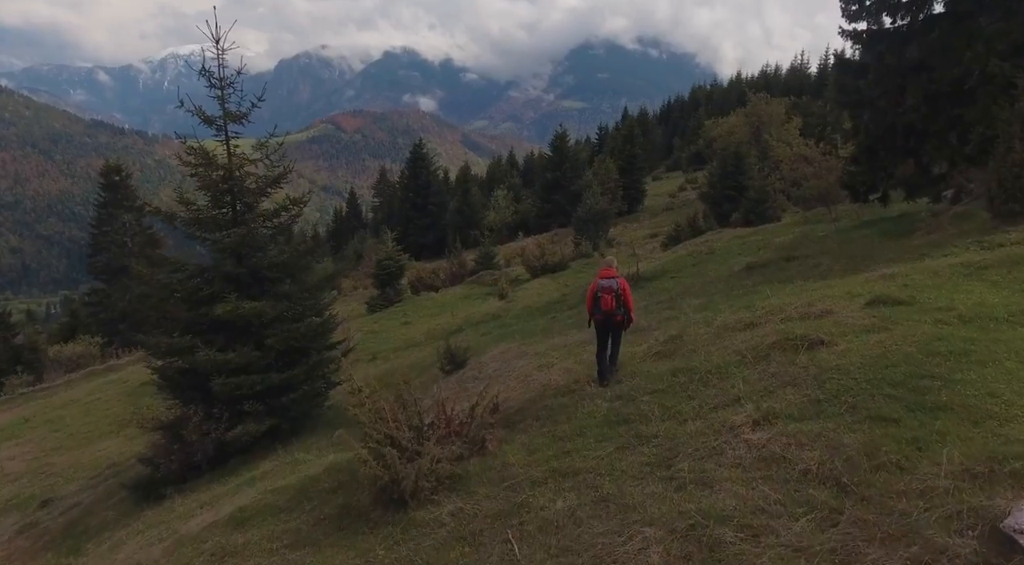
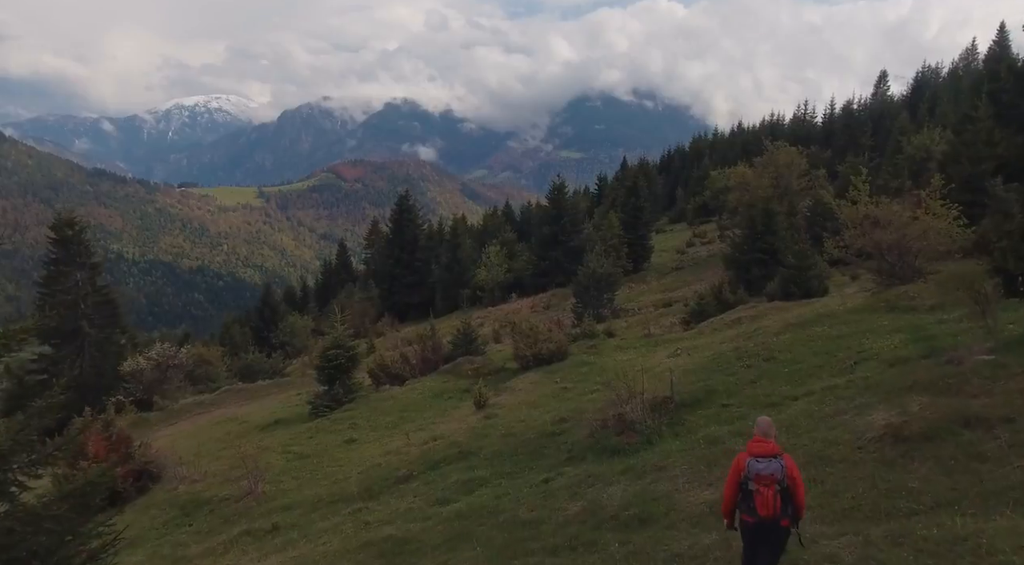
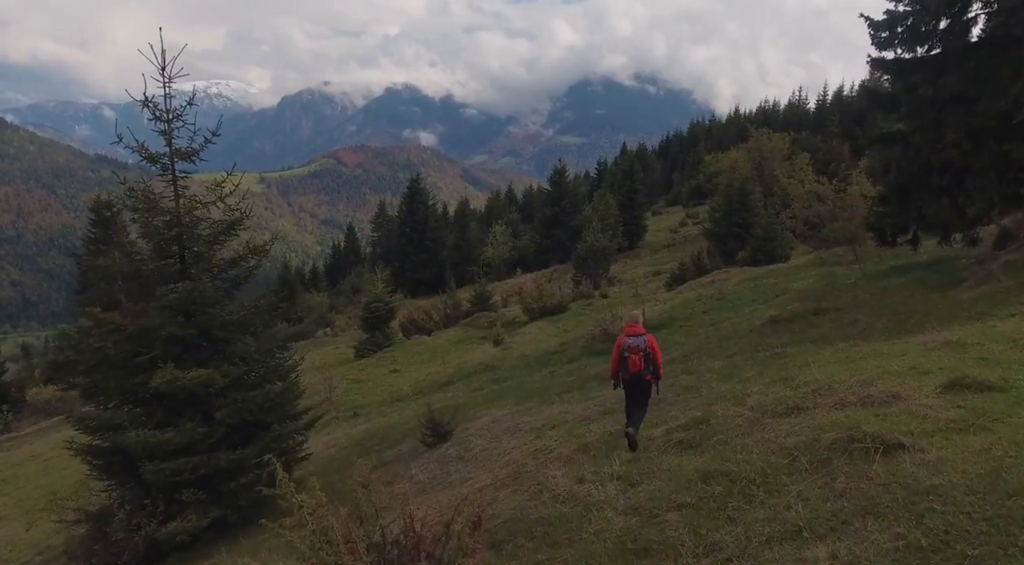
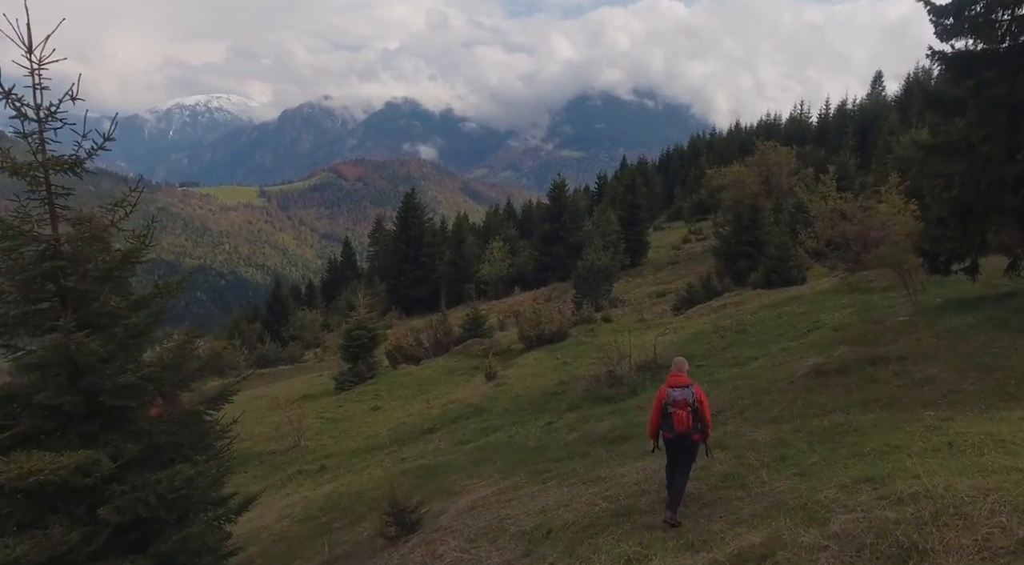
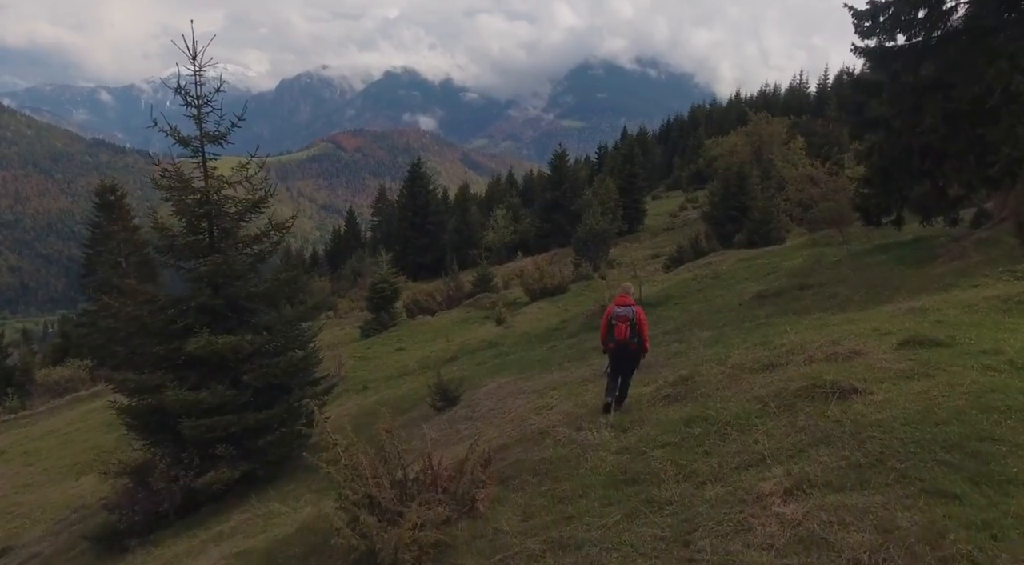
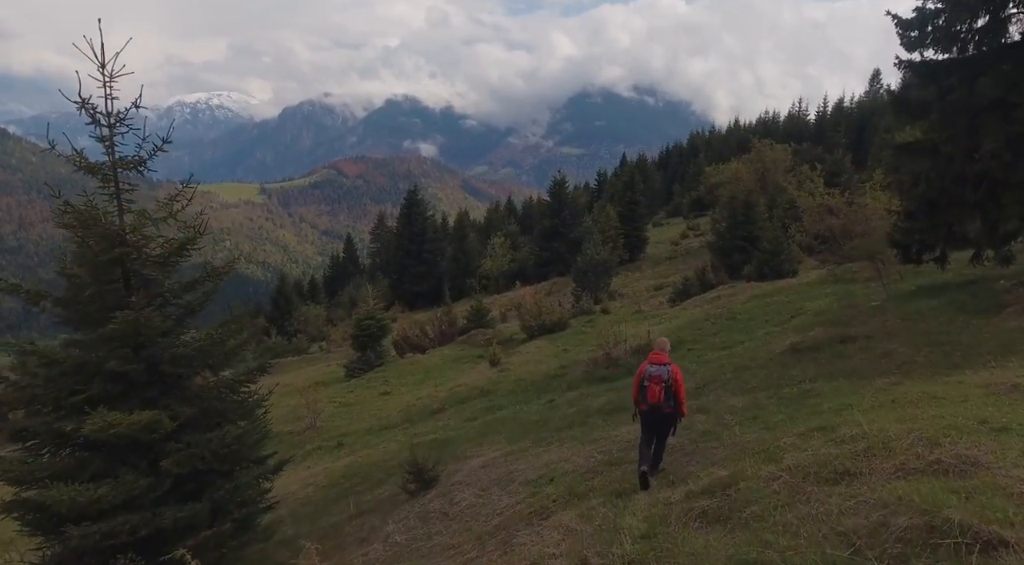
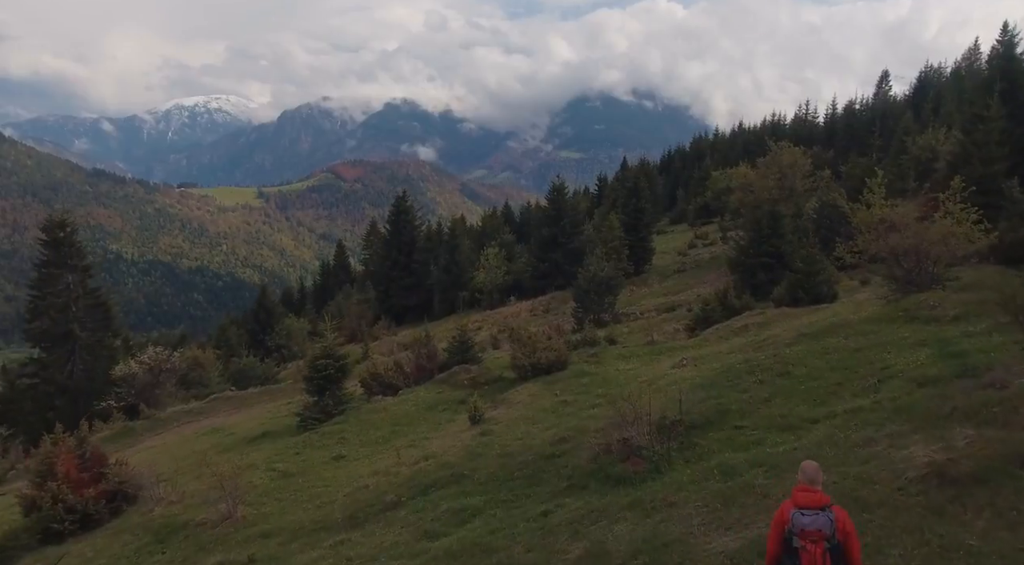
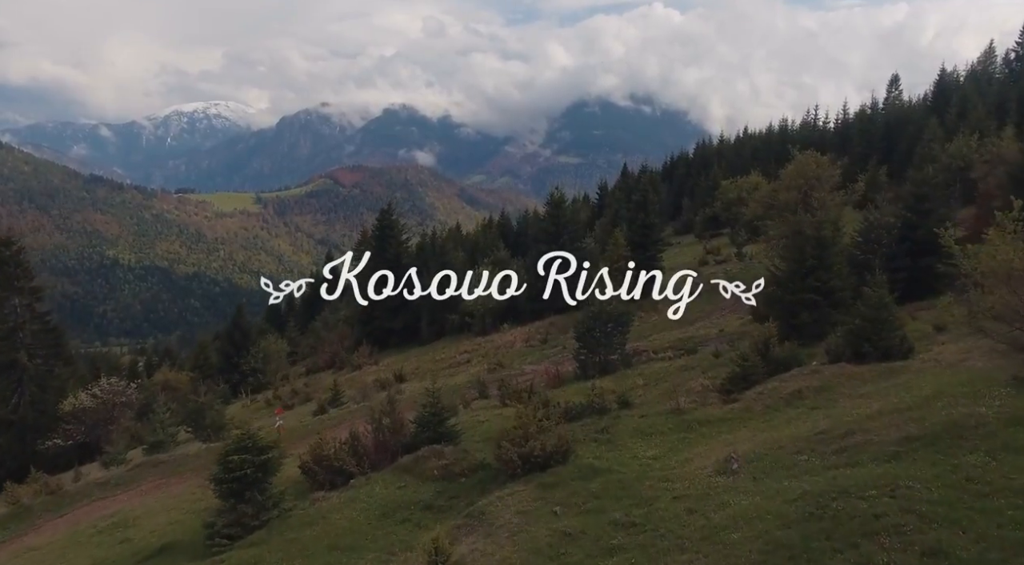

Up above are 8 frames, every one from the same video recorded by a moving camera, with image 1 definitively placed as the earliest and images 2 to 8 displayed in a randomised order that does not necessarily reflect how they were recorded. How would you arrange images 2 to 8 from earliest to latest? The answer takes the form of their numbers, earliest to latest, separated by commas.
5, 3, 6, 4, 2, 7, 8
